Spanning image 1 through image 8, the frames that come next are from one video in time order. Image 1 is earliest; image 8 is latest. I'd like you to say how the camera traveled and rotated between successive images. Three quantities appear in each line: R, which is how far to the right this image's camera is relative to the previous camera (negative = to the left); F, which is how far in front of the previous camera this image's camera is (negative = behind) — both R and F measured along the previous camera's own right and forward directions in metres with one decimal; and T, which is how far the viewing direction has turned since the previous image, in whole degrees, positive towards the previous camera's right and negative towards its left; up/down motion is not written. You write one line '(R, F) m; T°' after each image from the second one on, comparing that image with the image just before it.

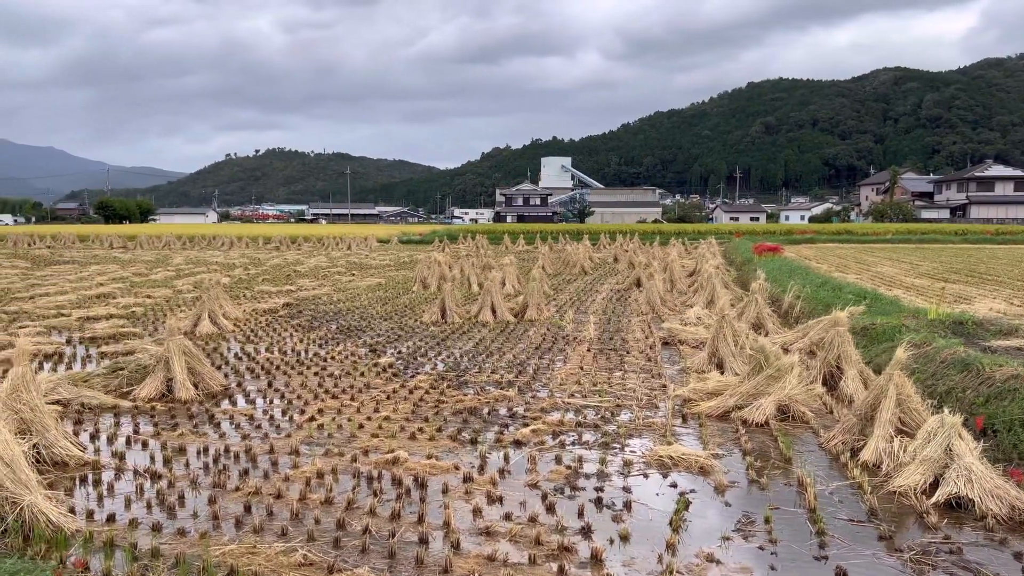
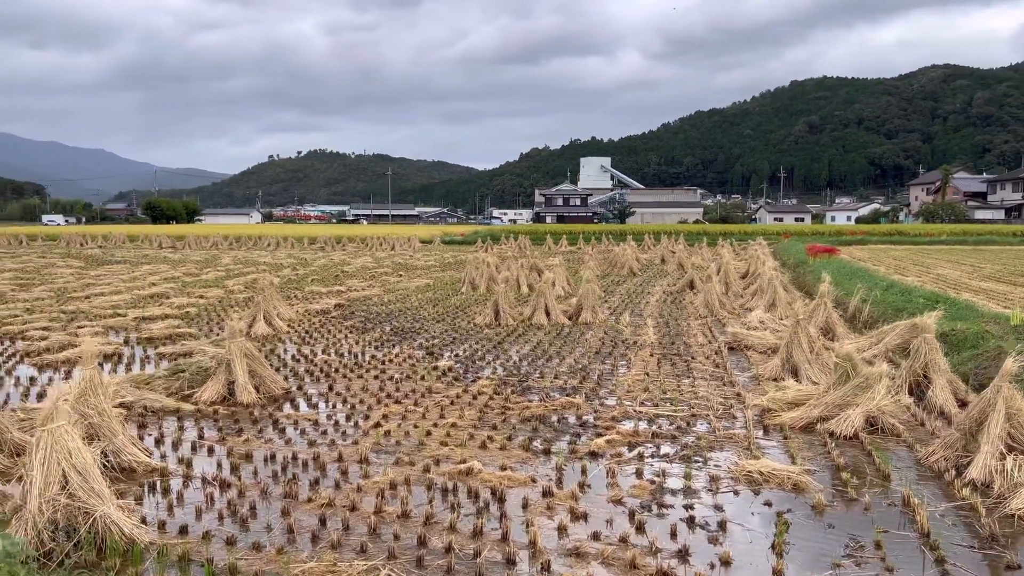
(-0.2, +0.2) m; -3°
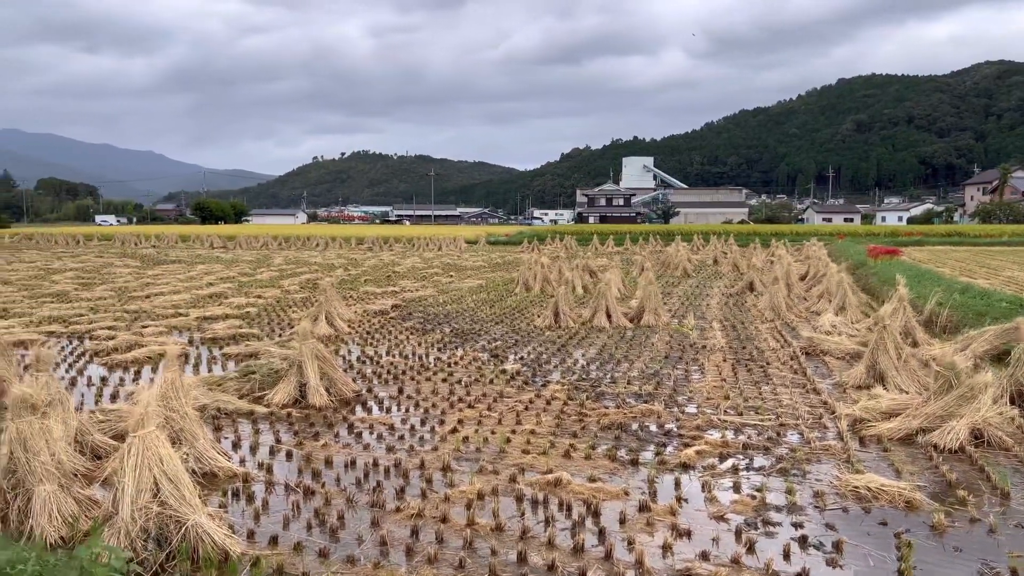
(-0.2, +0.2) m; -3°
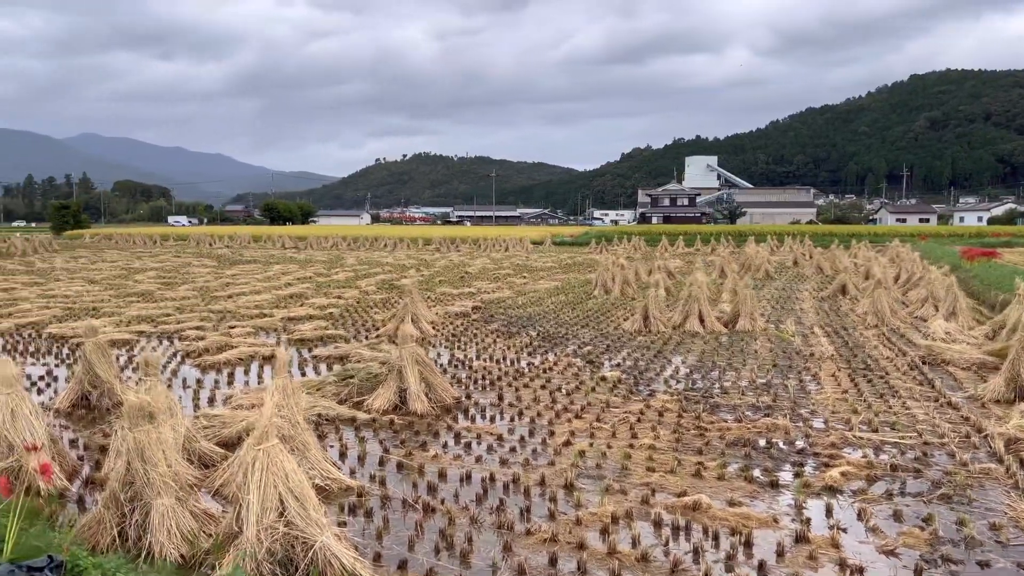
(-0.3, +0.3) m; -4°
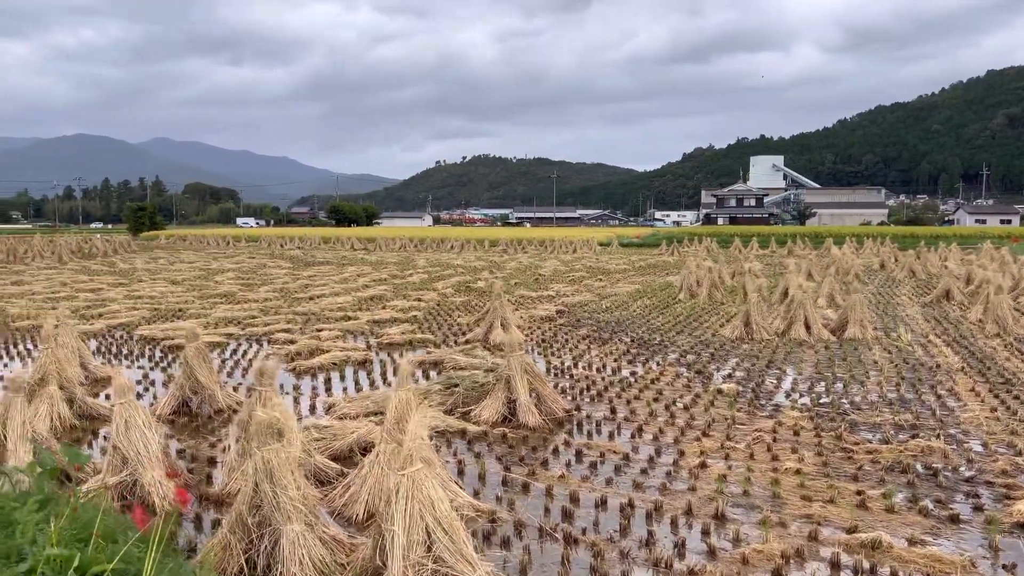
(-0.4, +0.3) m; -4°
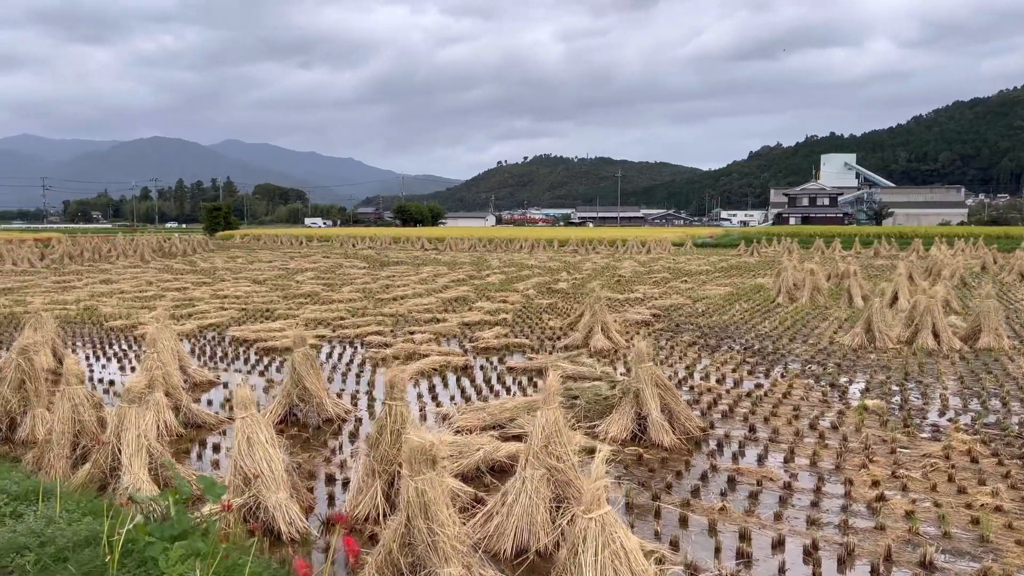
(-0.4, +0.4) m; -4°
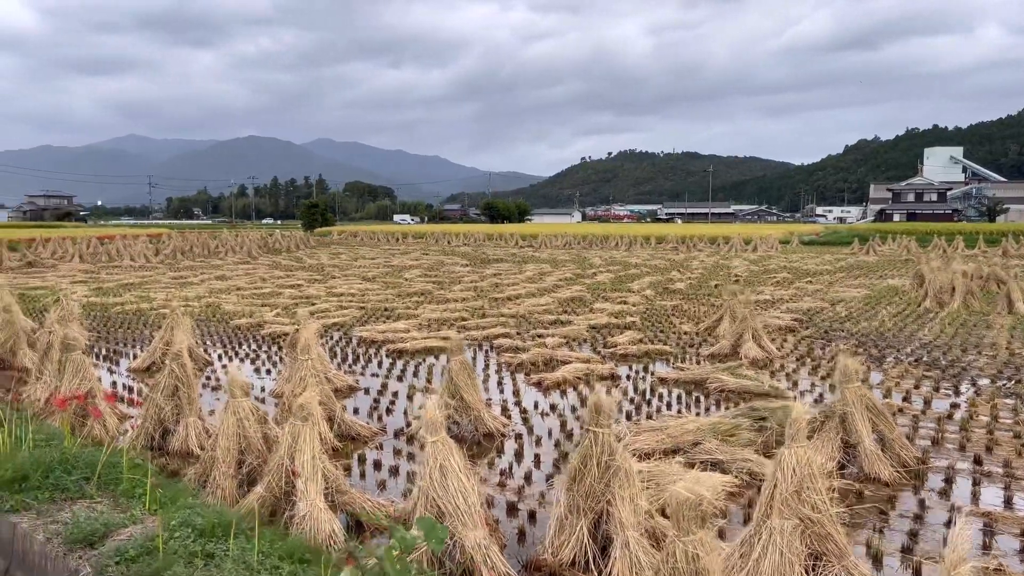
(-0.6, +0.5) m; -6°
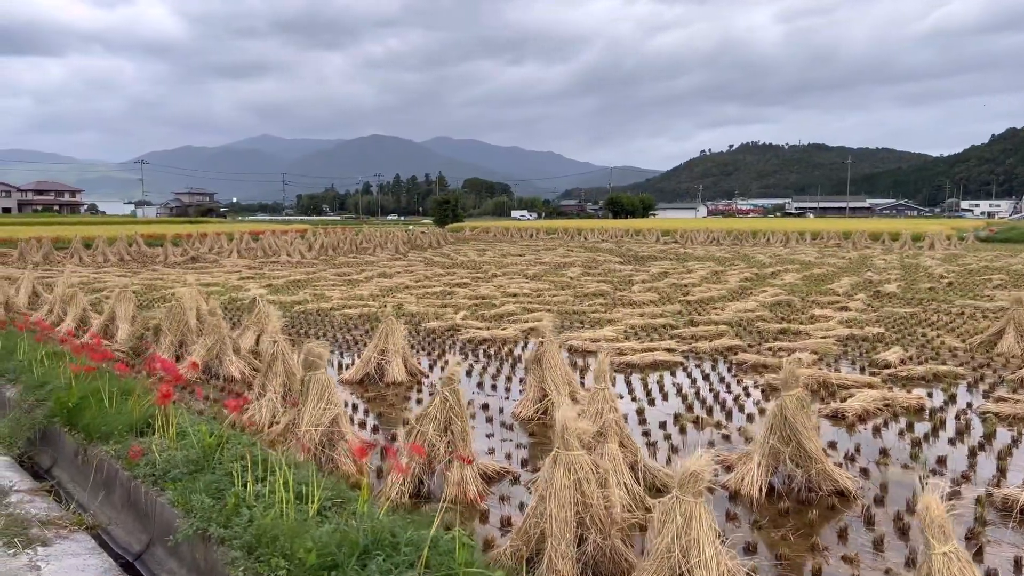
(-1.1, +1.0) m; -8°
